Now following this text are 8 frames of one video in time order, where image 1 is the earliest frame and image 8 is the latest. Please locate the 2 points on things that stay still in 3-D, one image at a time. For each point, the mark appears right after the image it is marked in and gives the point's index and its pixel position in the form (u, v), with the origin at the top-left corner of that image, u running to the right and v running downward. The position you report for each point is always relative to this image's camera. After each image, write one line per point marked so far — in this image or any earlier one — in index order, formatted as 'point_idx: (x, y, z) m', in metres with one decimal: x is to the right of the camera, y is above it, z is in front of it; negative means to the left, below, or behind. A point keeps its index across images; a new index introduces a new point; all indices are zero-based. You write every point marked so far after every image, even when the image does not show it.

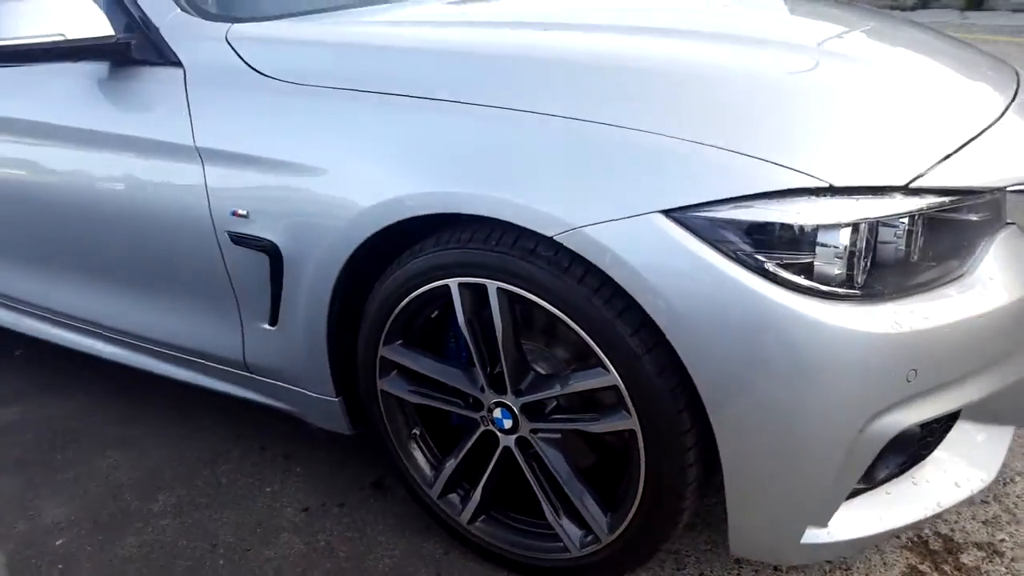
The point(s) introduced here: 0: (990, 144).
0: (+0.9, +0.3, +1.5) m
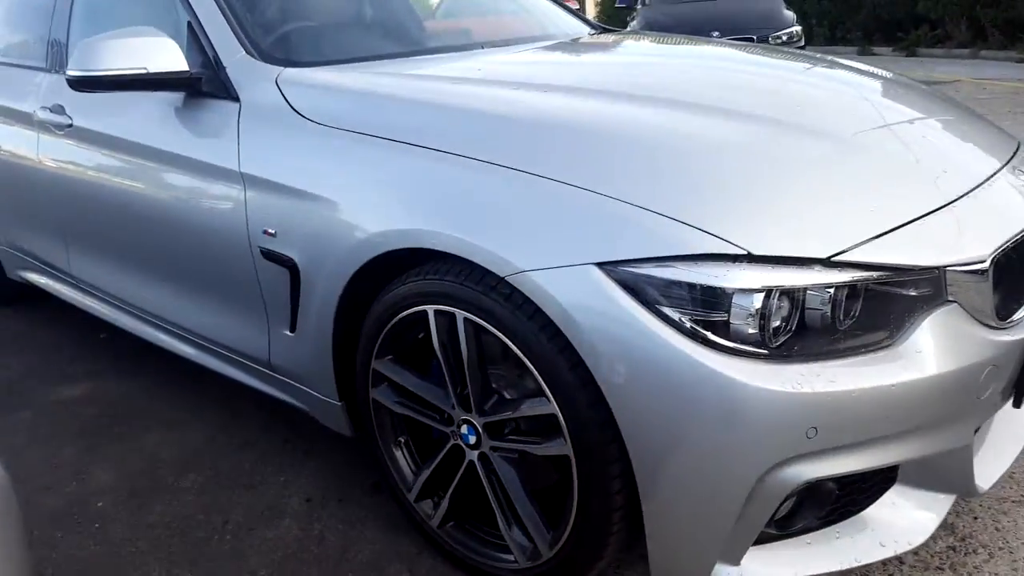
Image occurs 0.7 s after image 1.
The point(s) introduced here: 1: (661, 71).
0: (+0.8, +0.1, +1.6) m
1: (+0.4, +0.6, +2.2) m
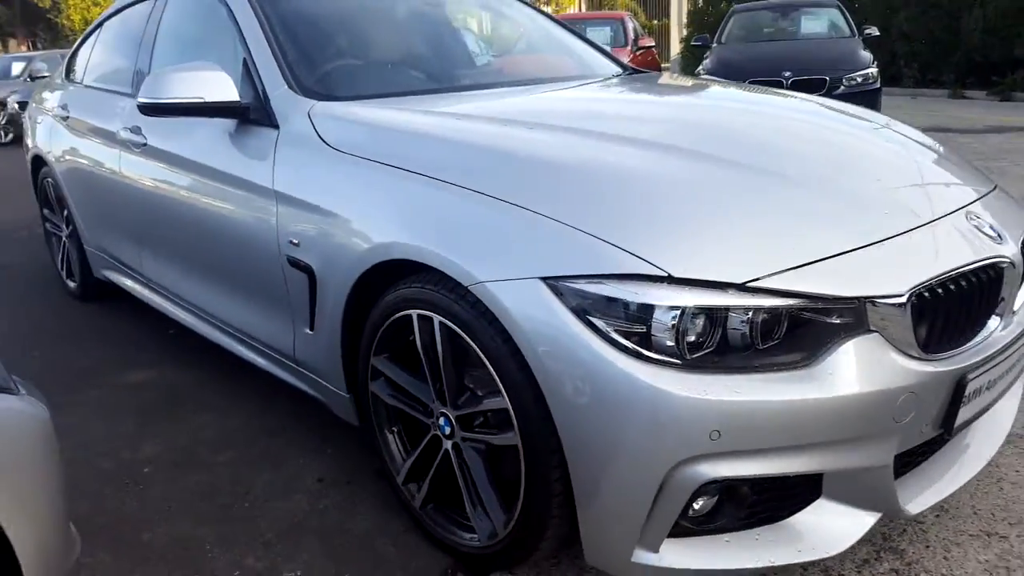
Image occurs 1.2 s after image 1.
0: (+0.7, +0.1, +1.7) m
1: (+0.4, +0.5, +2.4) m
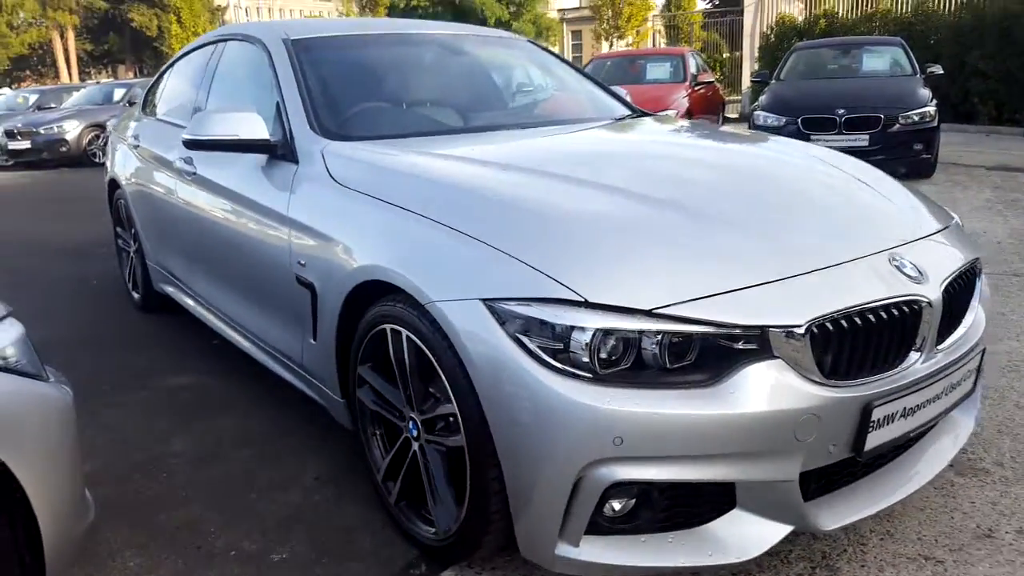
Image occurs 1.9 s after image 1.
0: (+0.6, 0.0, +2.0) m
1: (+0.3, +0.4, +2.6) m
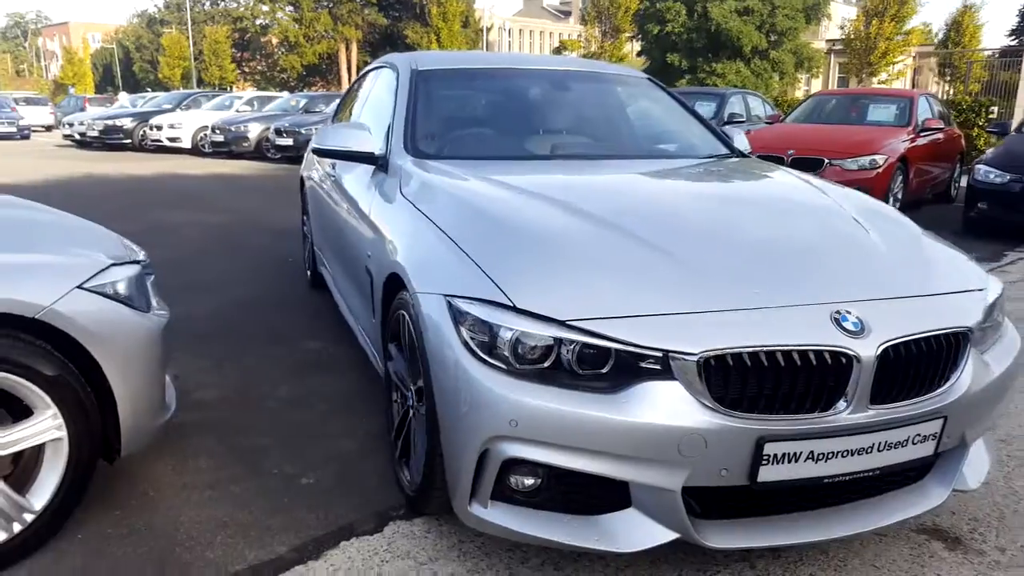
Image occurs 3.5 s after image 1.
0: (+0.4, -0.1, +2.2) m
1: (+0.4, +0.3, +3.0) m
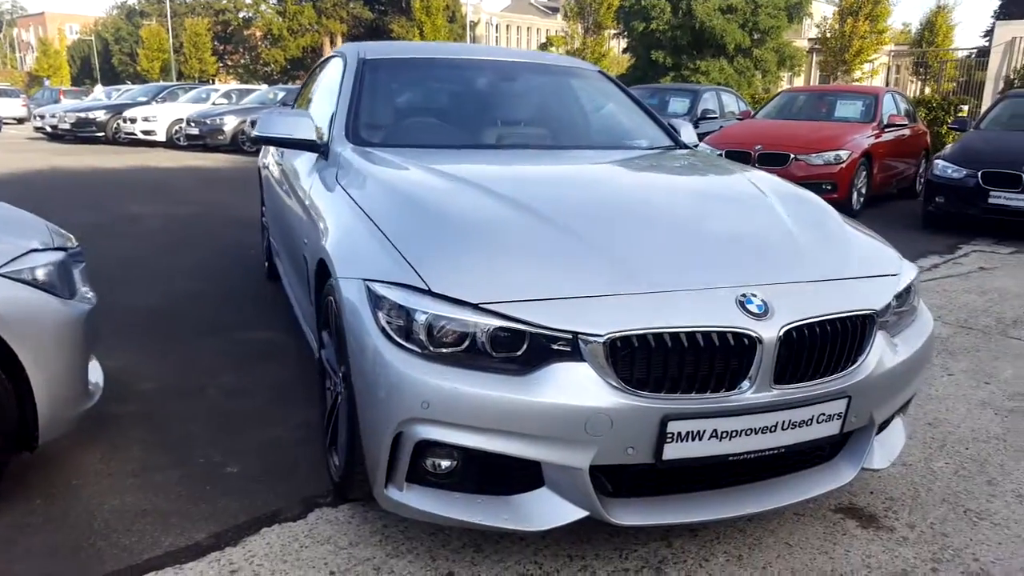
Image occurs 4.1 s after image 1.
0: (+0.2, 0.0, +2.3) m
1: (+0.2, +0.4, +3.0) m
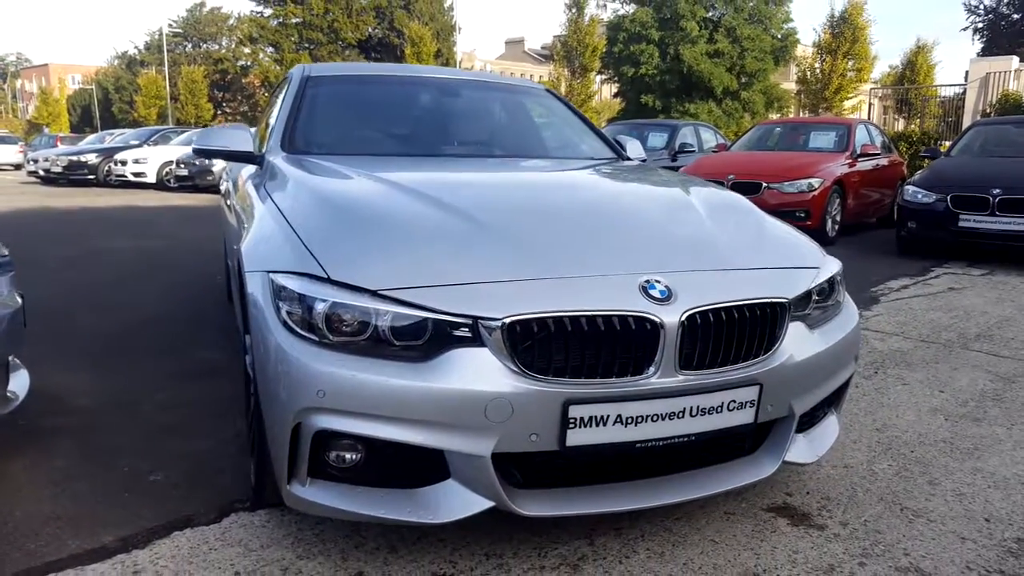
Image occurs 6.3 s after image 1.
0: (-0.1, 0.0, +2.3) m
1: (-0.1, +0.4, +3.0) m
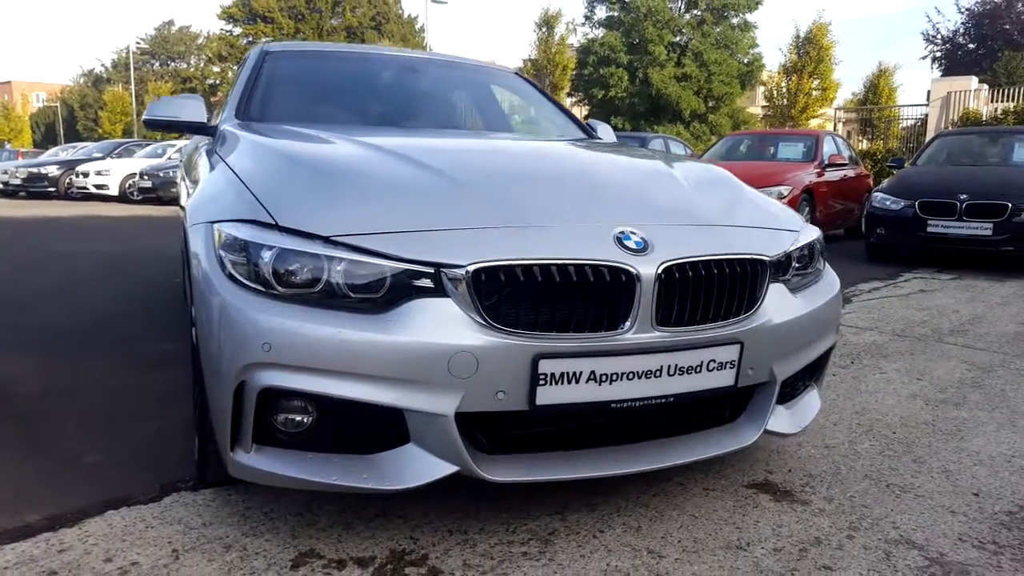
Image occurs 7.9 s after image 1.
0: (-0.2, +0.1, +2.1) m
1: (-0.2, +0.5, +2.9) m
